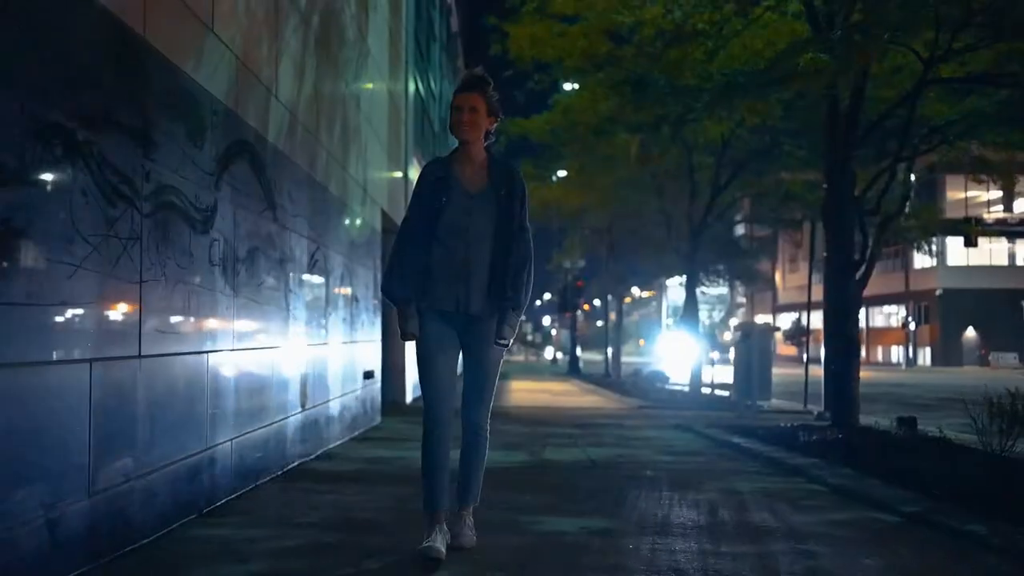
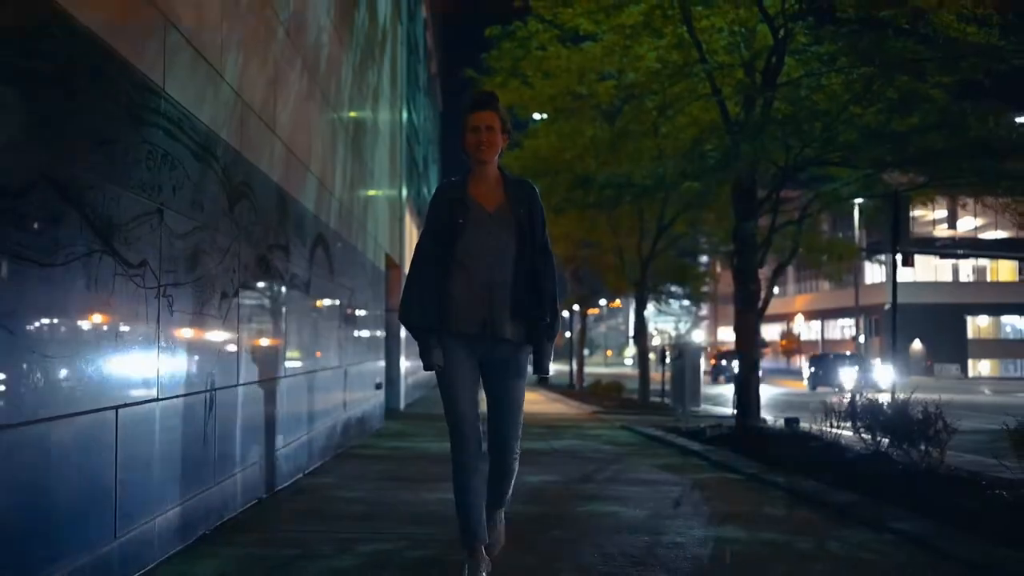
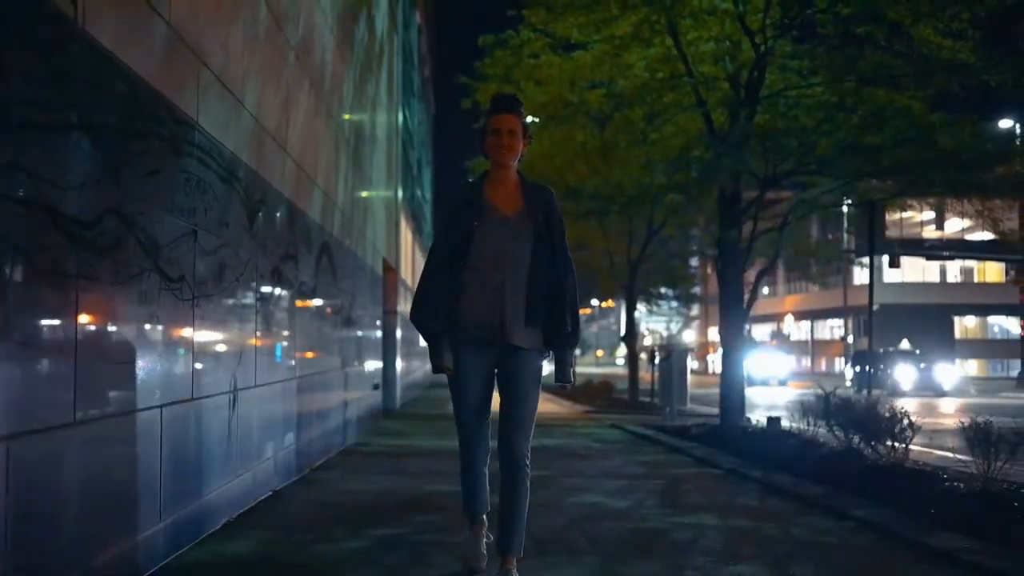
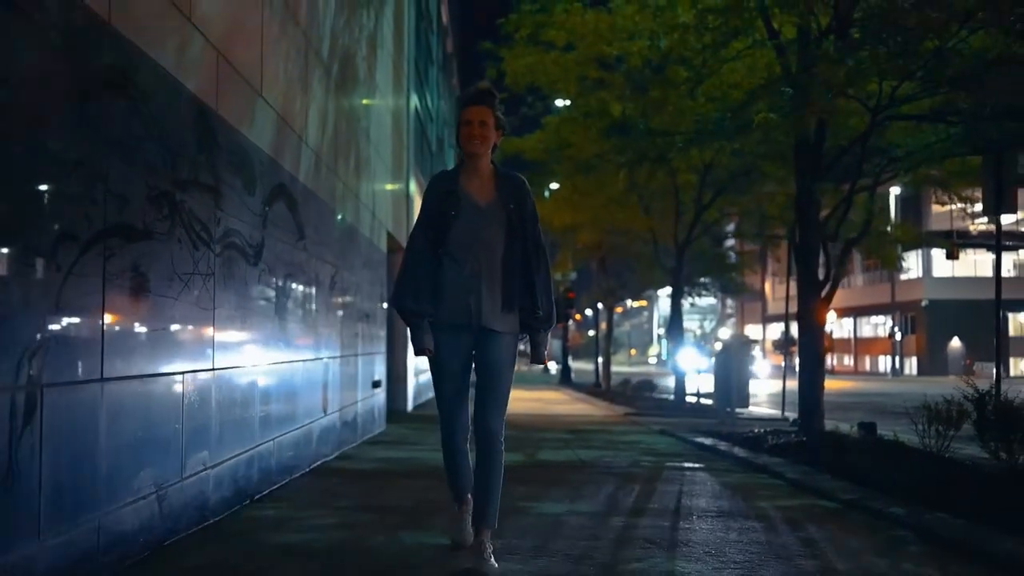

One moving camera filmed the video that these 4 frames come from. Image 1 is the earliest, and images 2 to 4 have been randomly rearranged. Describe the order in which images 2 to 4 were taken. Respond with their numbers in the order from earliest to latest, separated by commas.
4, 2, 3
